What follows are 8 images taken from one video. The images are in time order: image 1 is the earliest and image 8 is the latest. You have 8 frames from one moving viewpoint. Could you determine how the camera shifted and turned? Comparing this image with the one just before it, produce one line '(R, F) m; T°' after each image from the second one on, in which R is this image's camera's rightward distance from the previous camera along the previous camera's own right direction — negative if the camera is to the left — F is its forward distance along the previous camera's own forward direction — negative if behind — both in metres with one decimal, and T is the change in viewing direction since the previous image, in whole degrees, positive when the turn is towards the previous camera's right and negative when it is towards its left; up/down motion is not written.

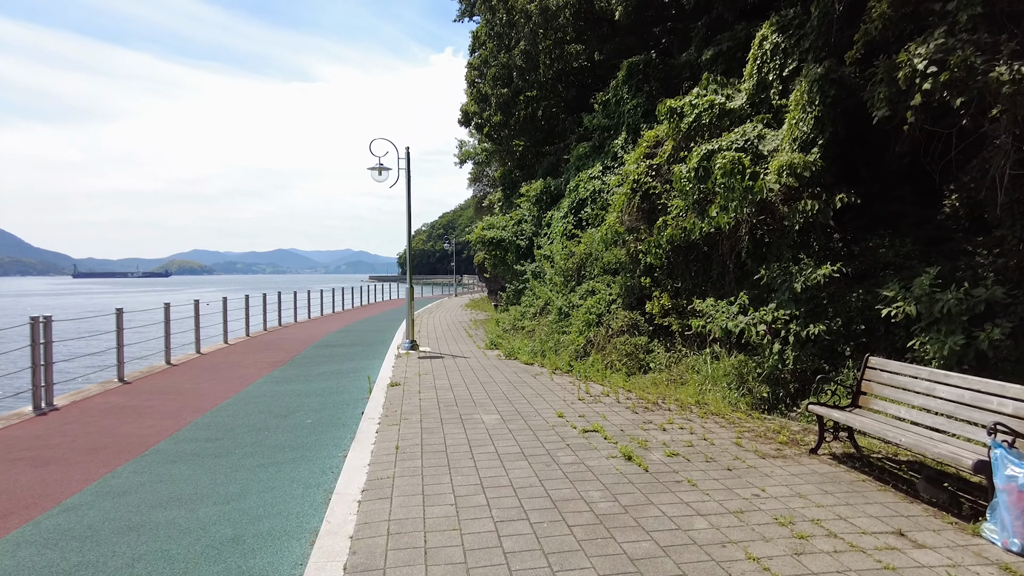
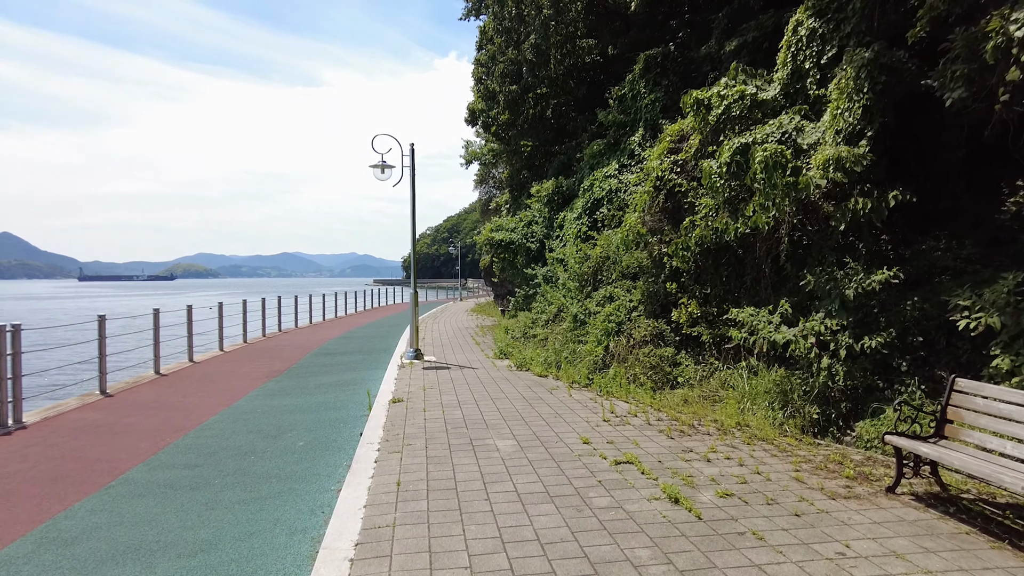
(-0.1, +0.7) m; 0°
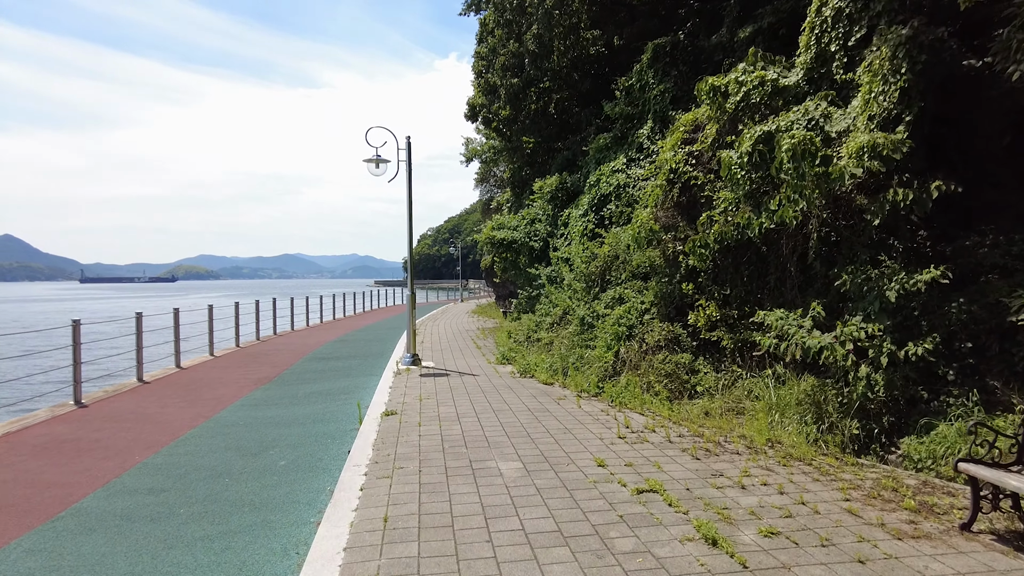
(0.0, +0.6) m; 0°
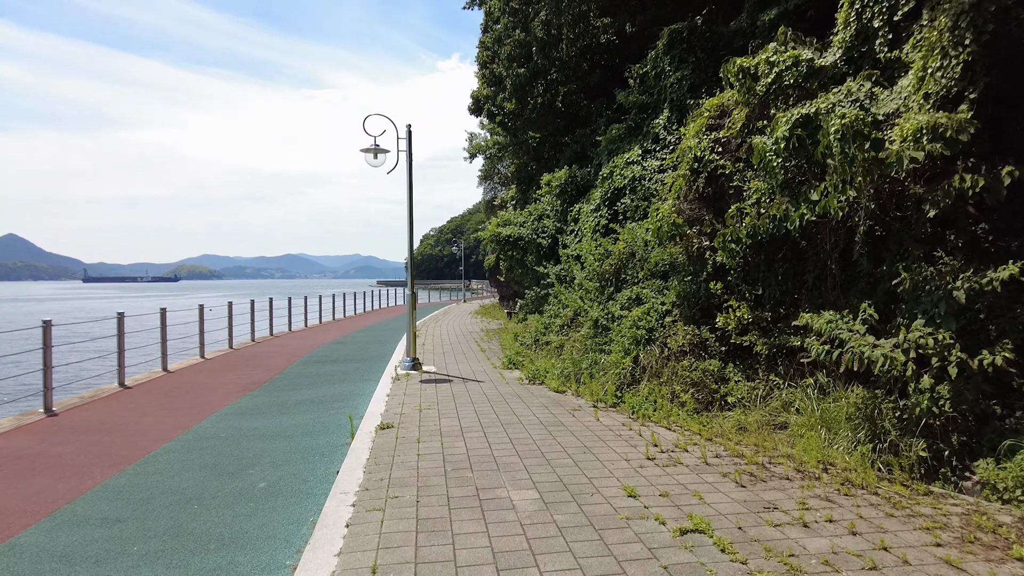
(-0.1, +0.7) m; 0°
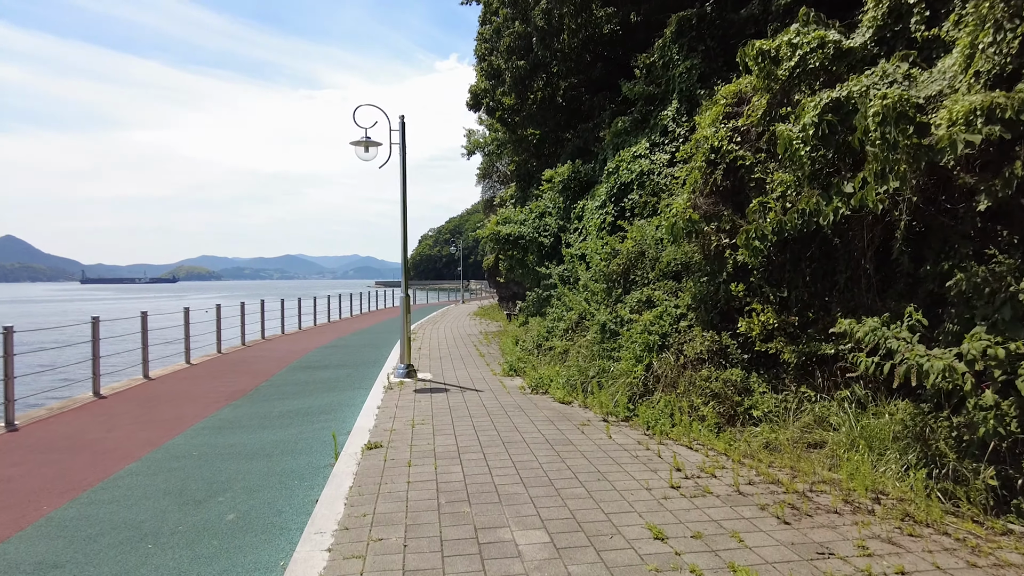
(0.0, +0.6) m; 0°
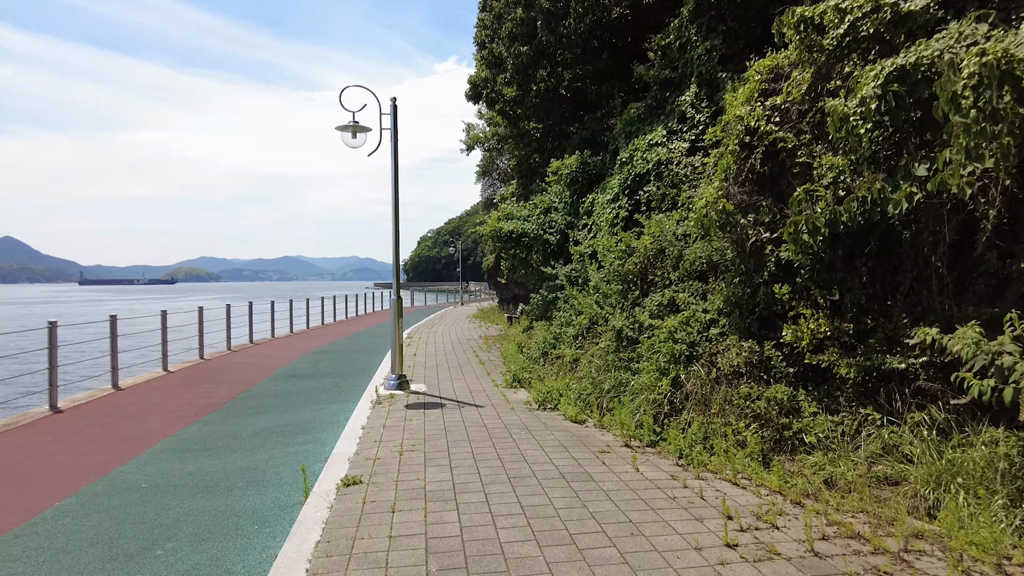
(-0.1, +0.9) m; 0°
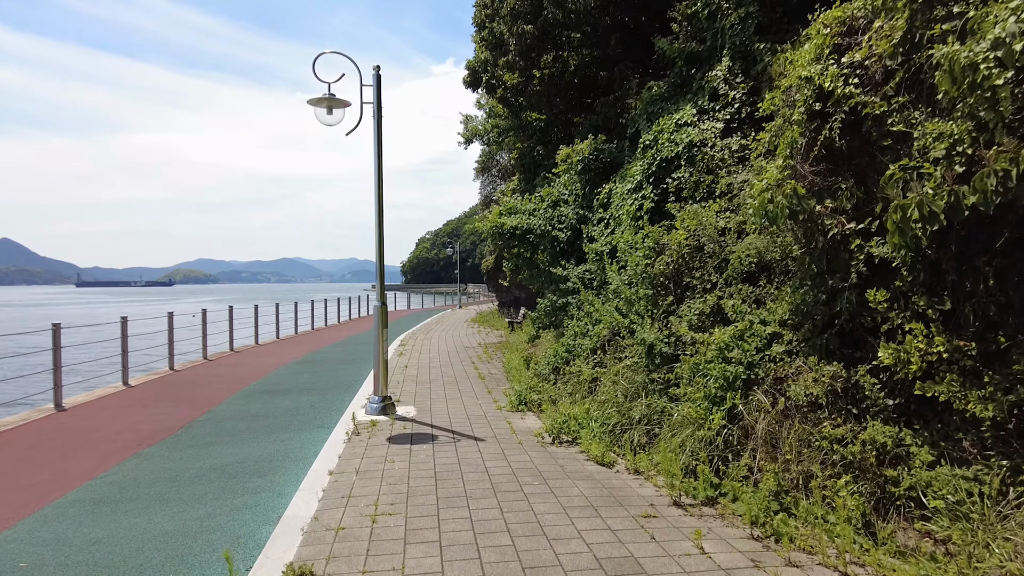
(-0.1, +1.2) m; 0°
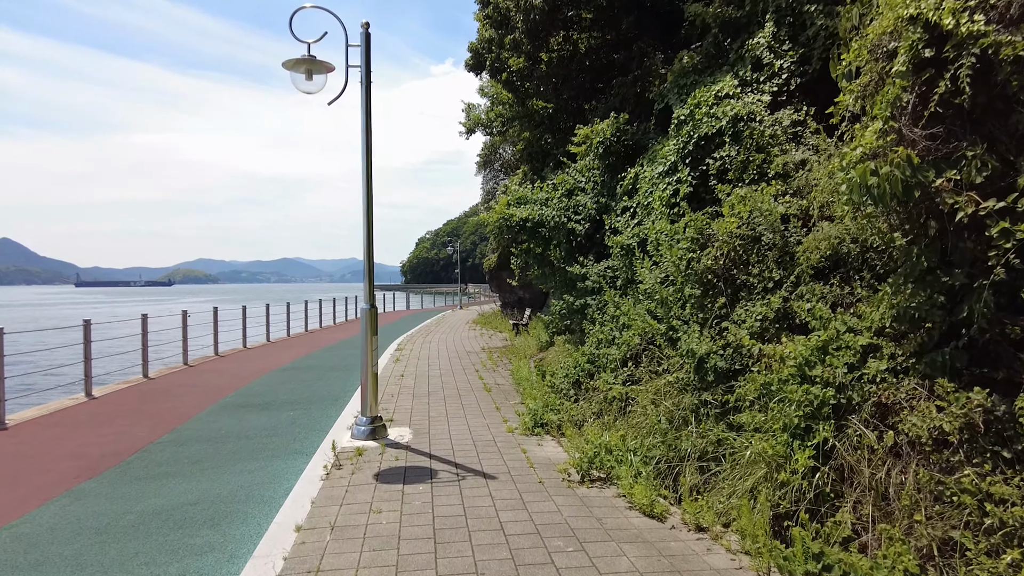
(-0.1, +1.1) m; 0°
